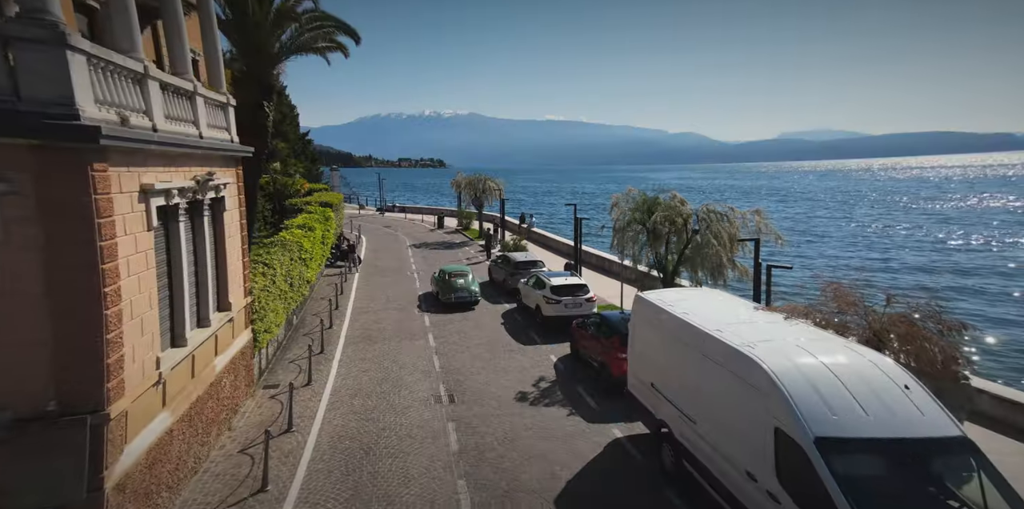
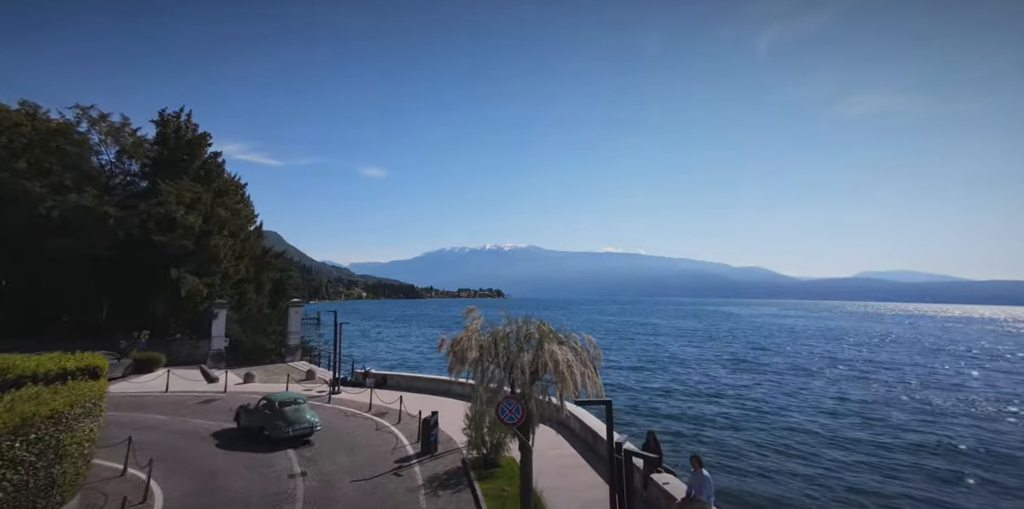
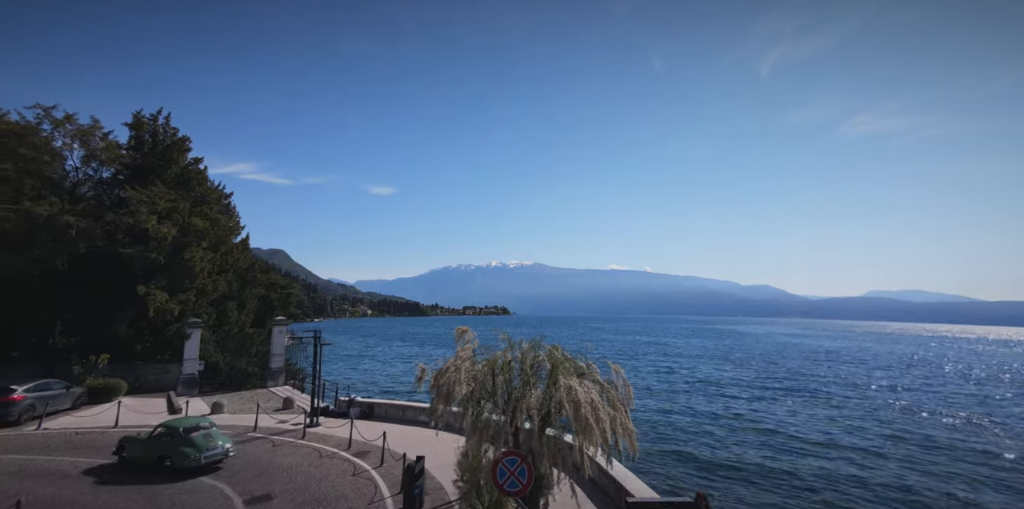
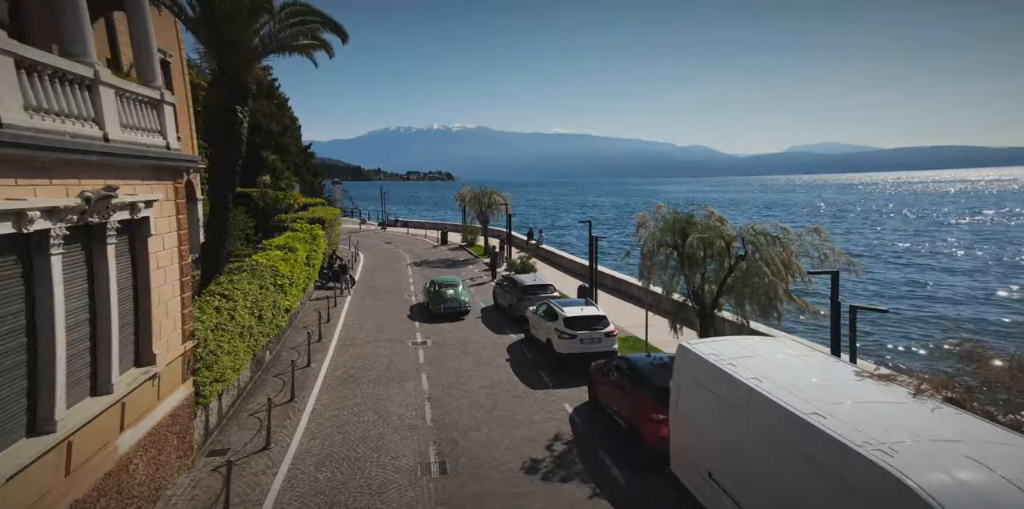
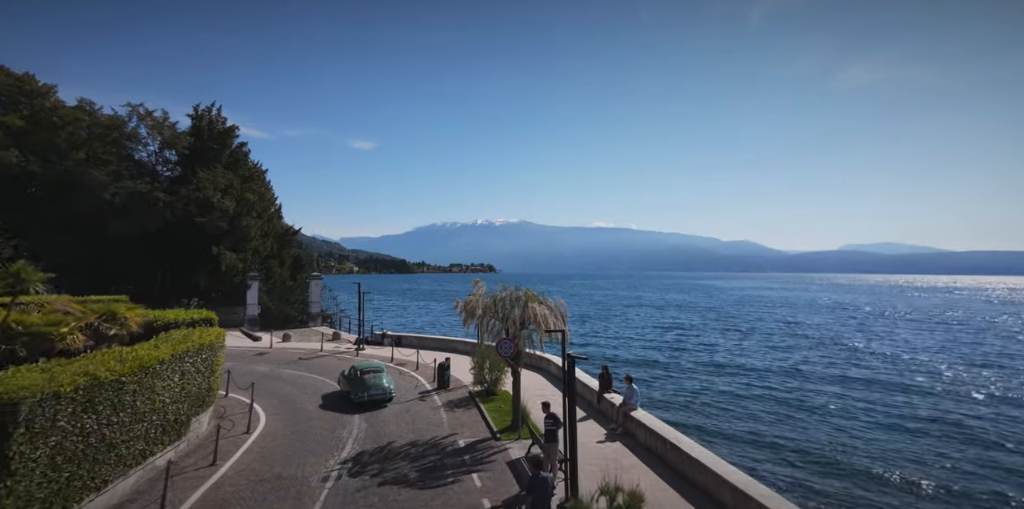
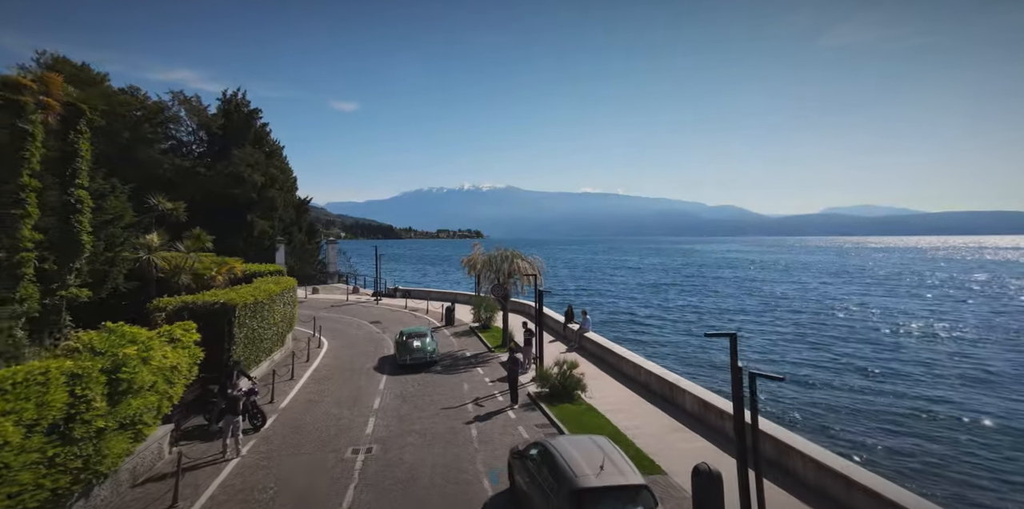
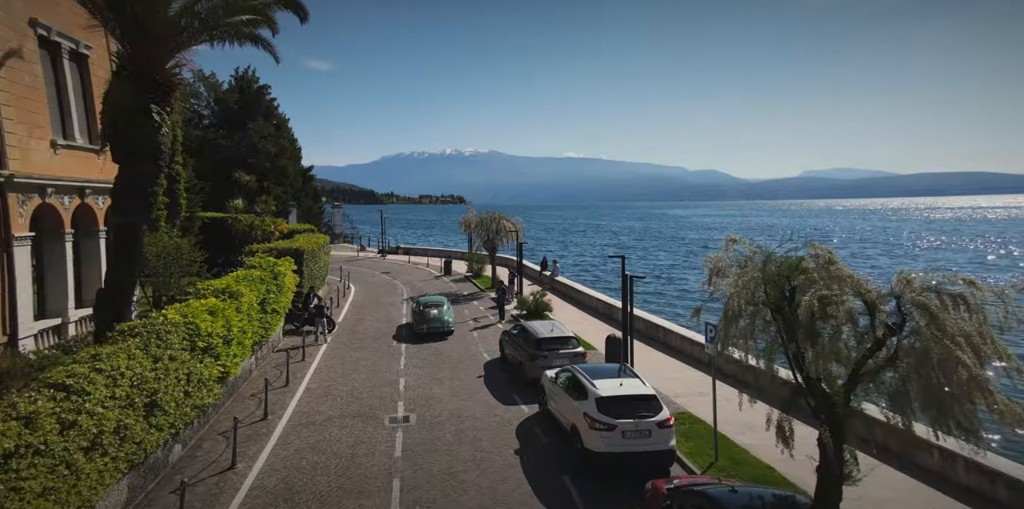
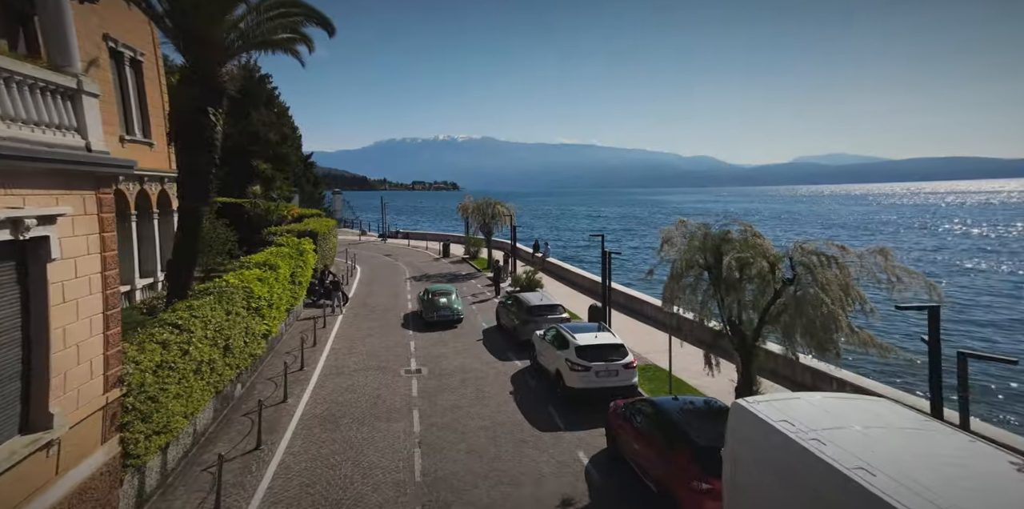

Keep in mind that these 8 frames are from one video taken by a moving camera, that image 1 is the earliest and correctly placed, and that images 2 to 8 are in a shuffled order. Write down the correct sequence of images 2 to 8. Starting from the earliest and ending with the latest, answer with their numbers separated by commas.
4, 8, 7, 6, 5, 2, 3
